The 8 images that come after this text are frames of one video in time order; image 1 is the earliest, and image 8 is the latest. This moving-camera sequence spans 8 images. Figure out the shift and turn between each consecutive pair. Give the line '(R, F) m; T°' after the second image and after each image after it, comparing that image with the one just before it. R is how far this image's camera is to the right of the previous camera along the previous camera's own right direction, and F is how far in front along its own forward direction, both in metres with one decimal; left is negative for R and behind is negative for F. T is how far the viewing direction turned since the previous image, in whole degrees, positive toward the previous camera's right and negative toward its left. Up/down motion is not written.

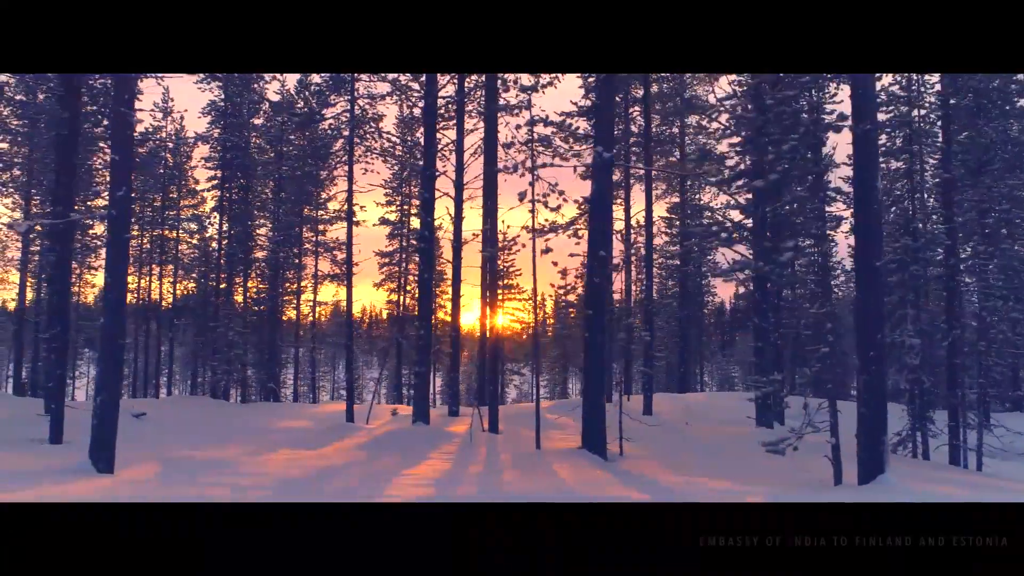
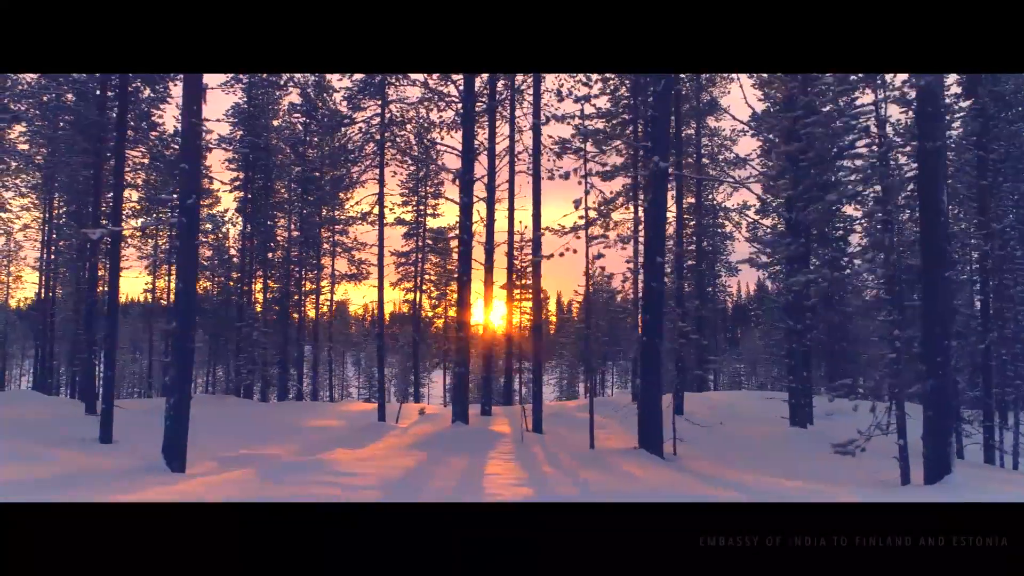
(-1.0, -0.4) m; 0°
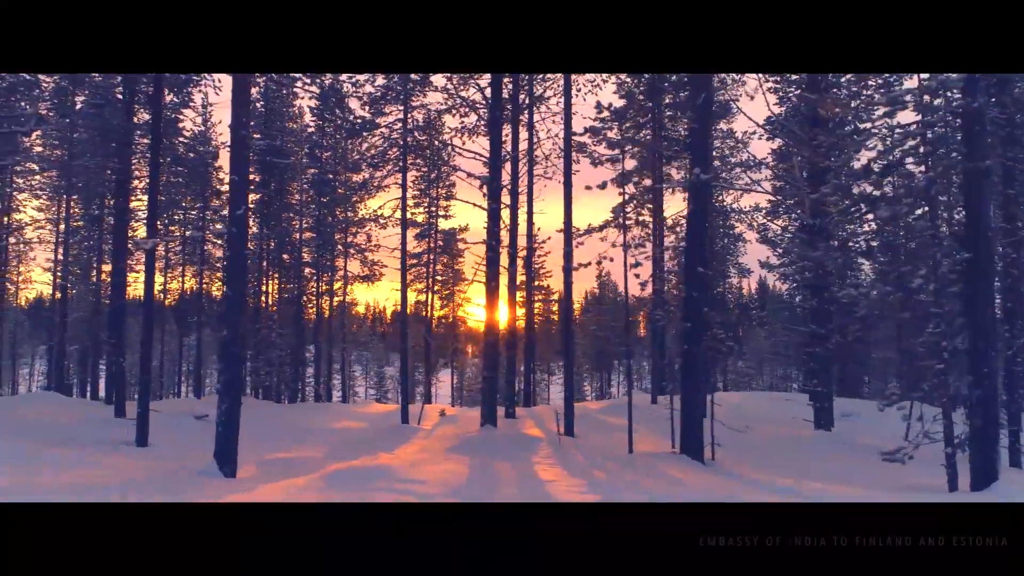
(-0.7, -0.3) m; 0°
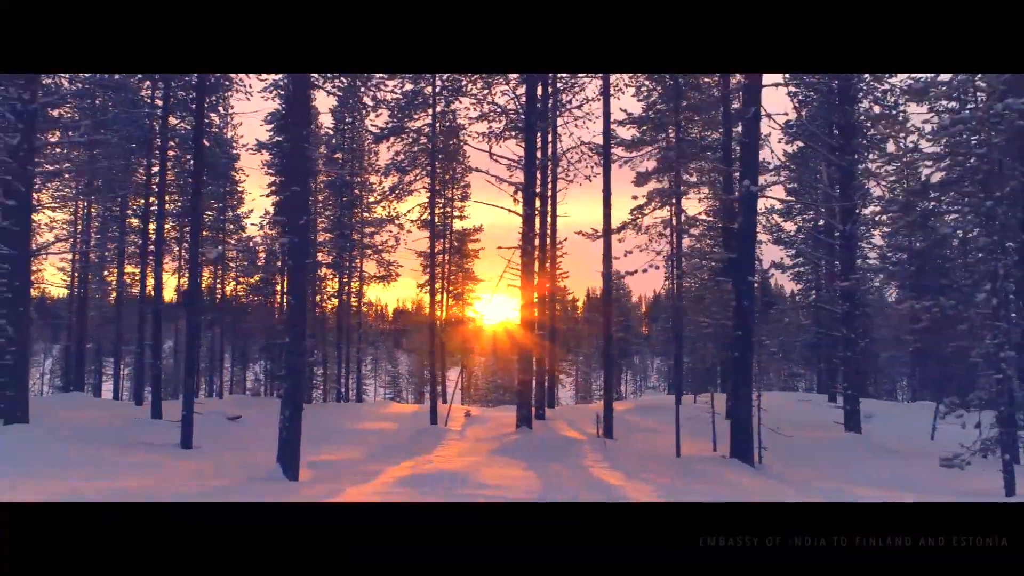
(-1.0, -0.3) m; 0°
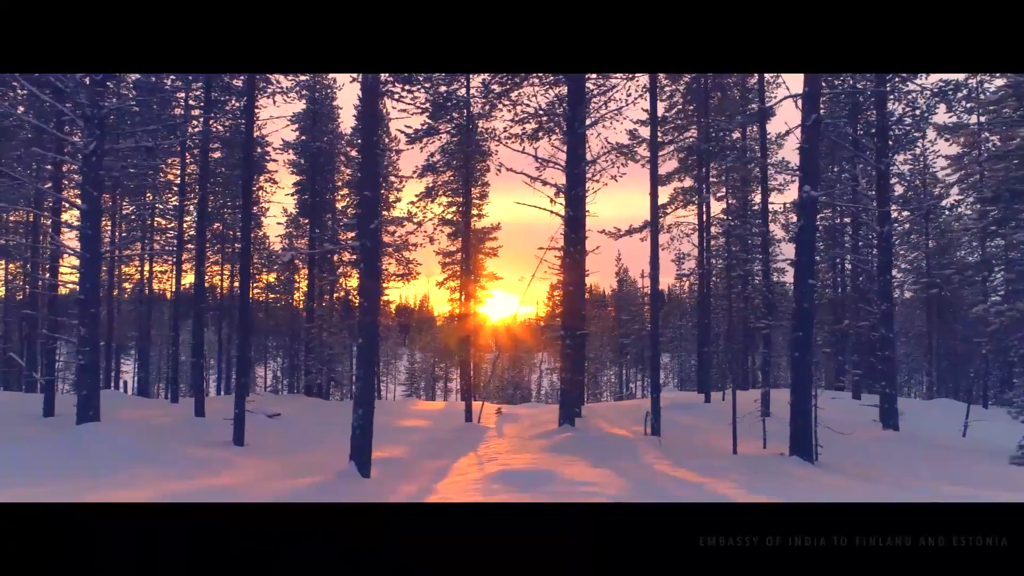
(-1.2, -0.4) m; 0°
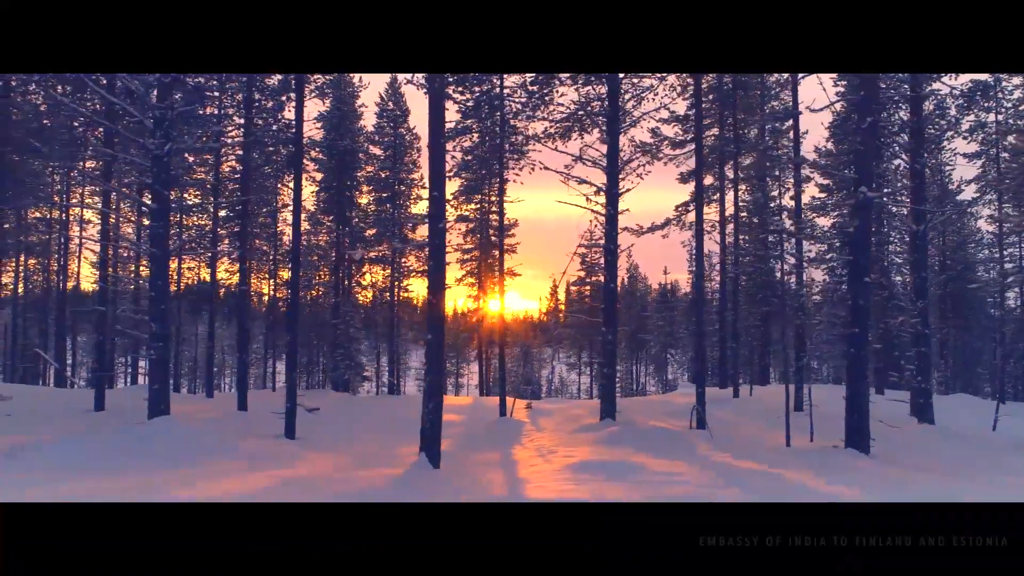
(-1.2, -0.4) m; 0°
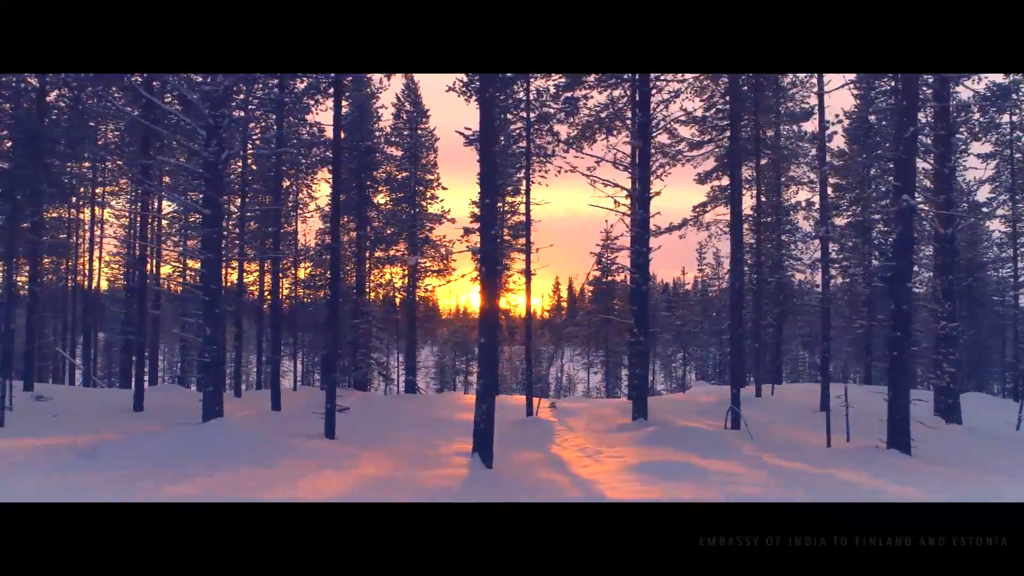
(-1.0, -0.4) m; 0°
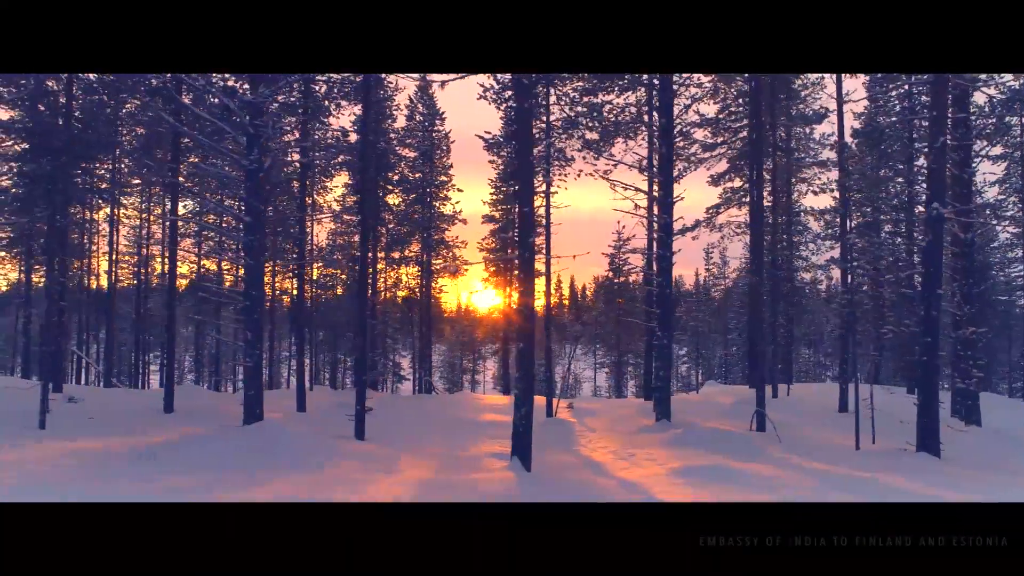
(-0.8, -0.3) m; 0°
